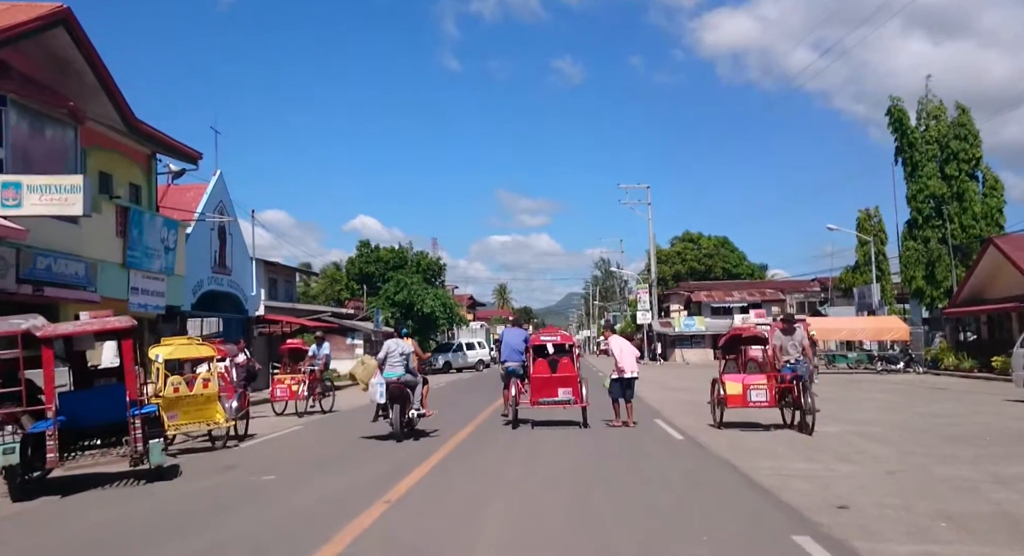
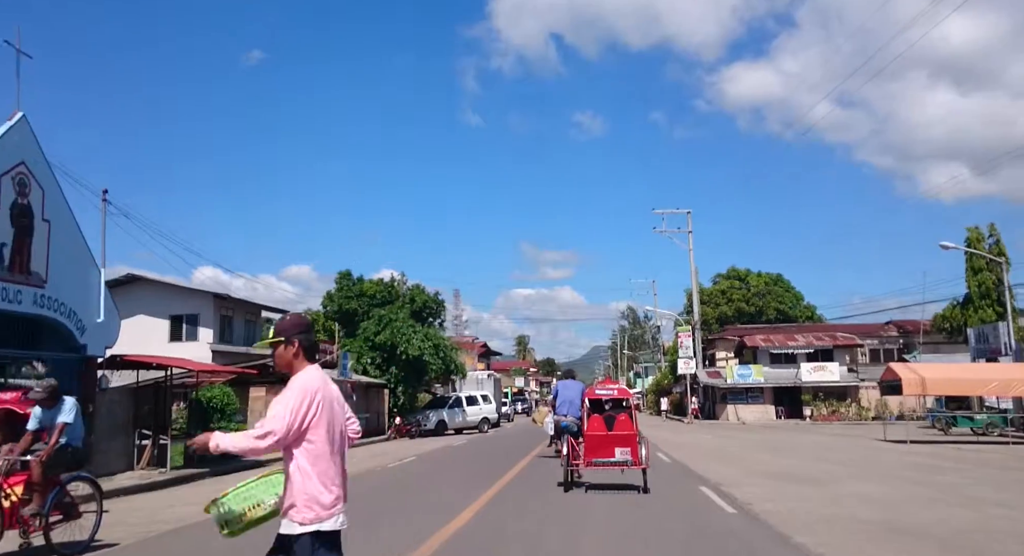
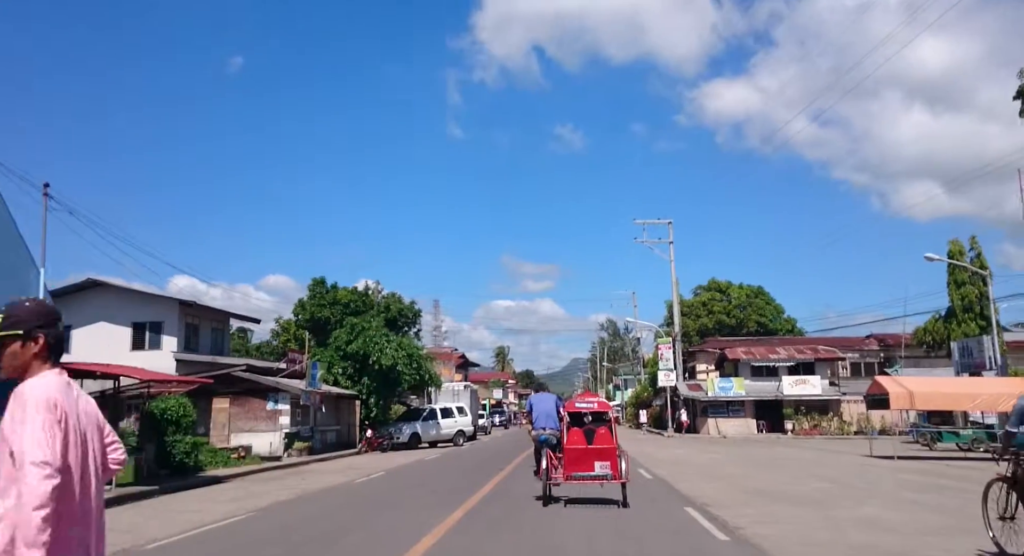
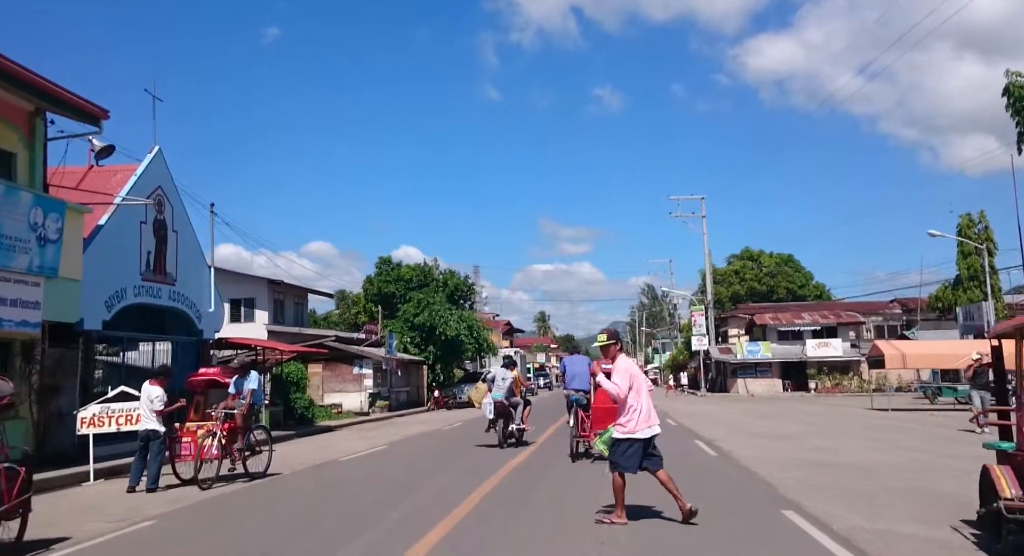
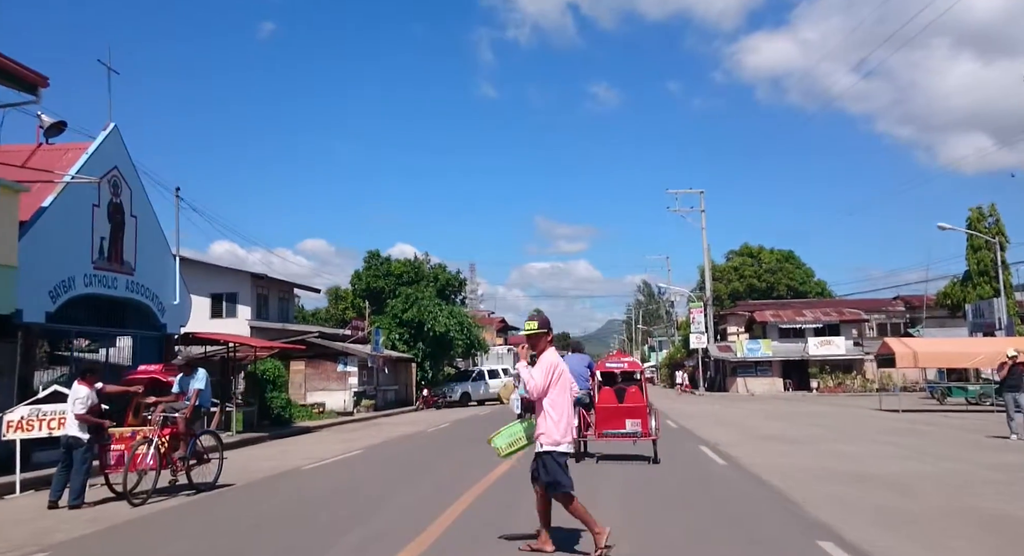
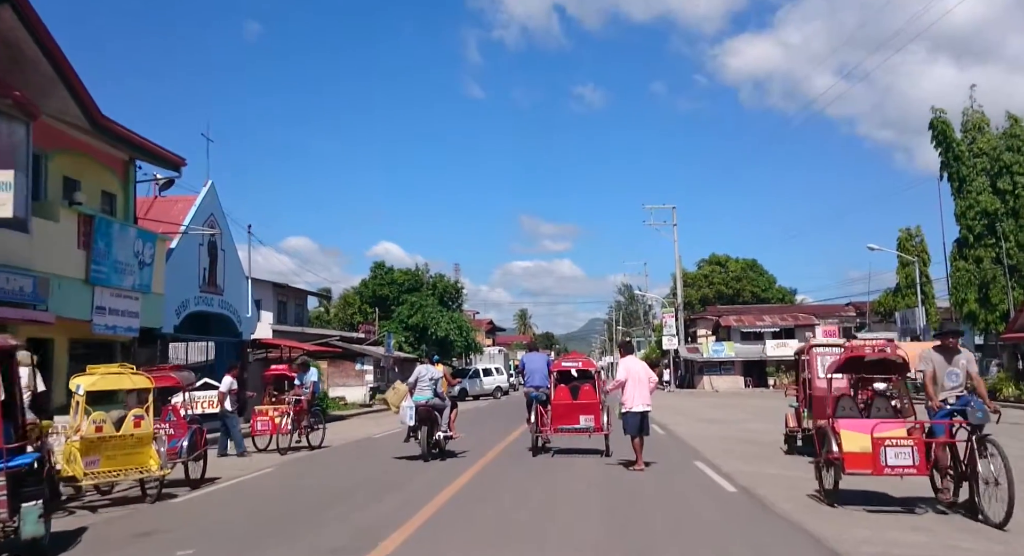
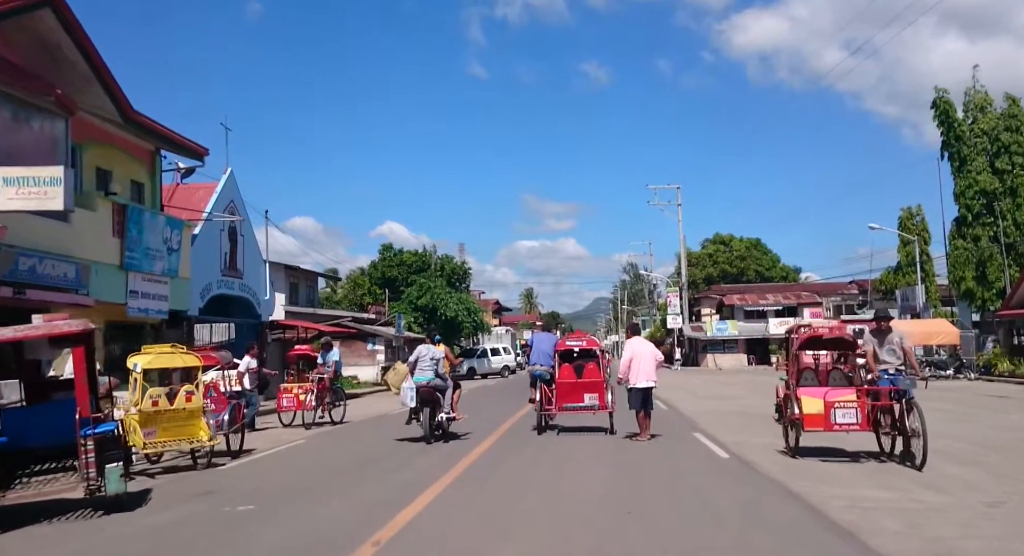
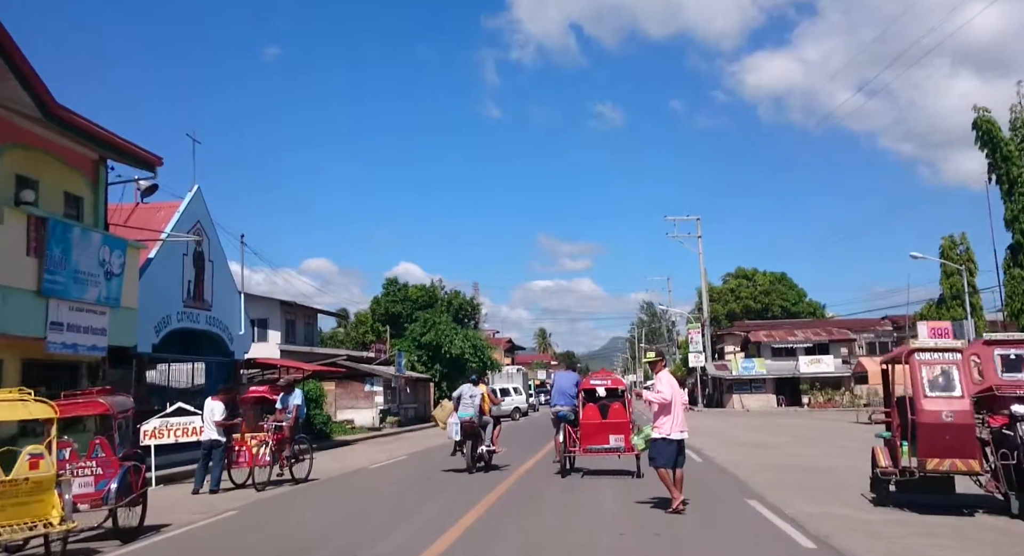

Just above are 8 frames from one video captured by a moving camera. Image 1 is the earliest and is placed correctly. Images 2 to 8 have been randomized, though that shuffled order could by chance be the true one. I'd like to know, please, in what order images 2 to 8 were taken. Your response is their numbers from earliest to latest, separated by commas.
7, 6, 8, 4, 5, 2, 3
